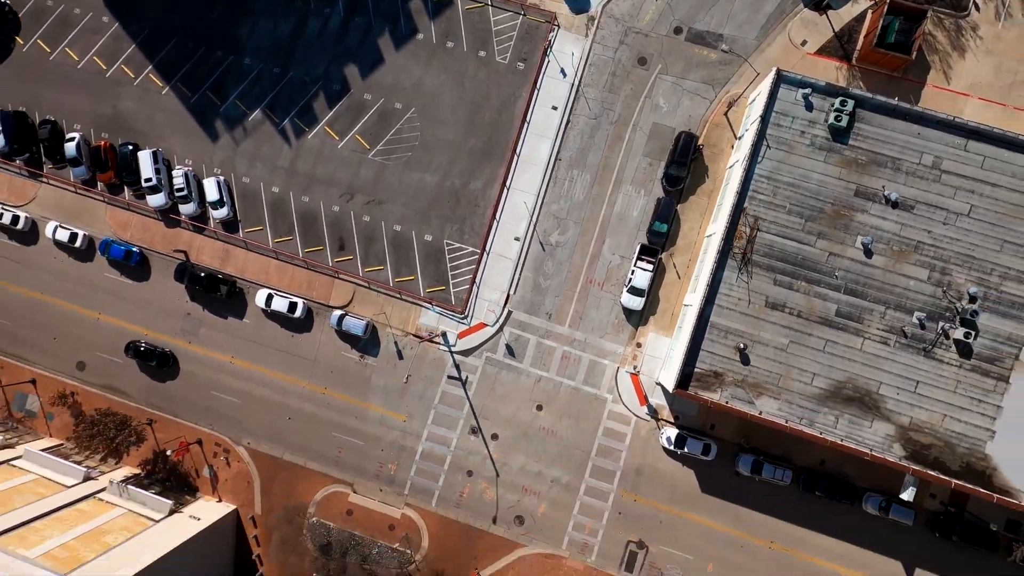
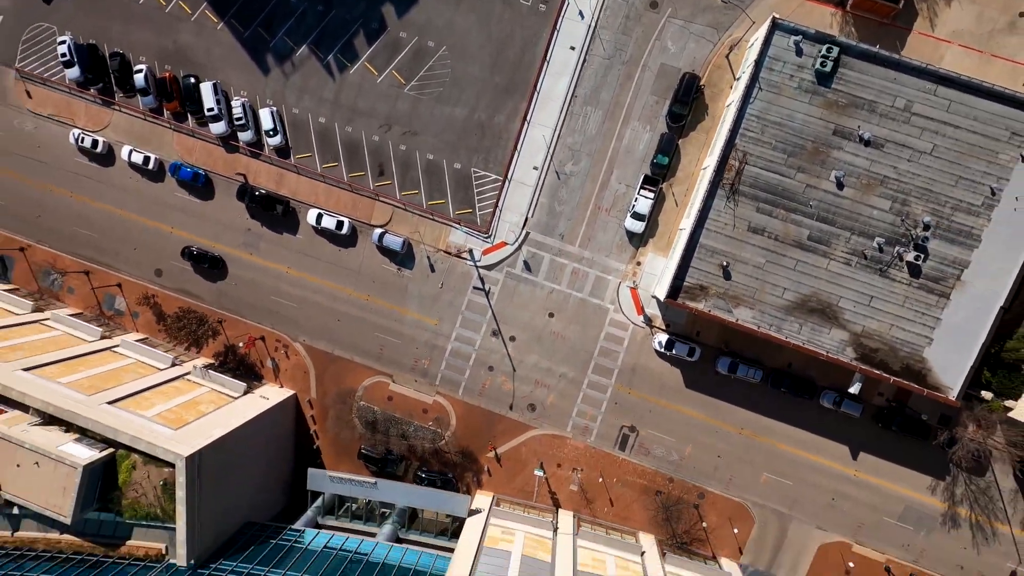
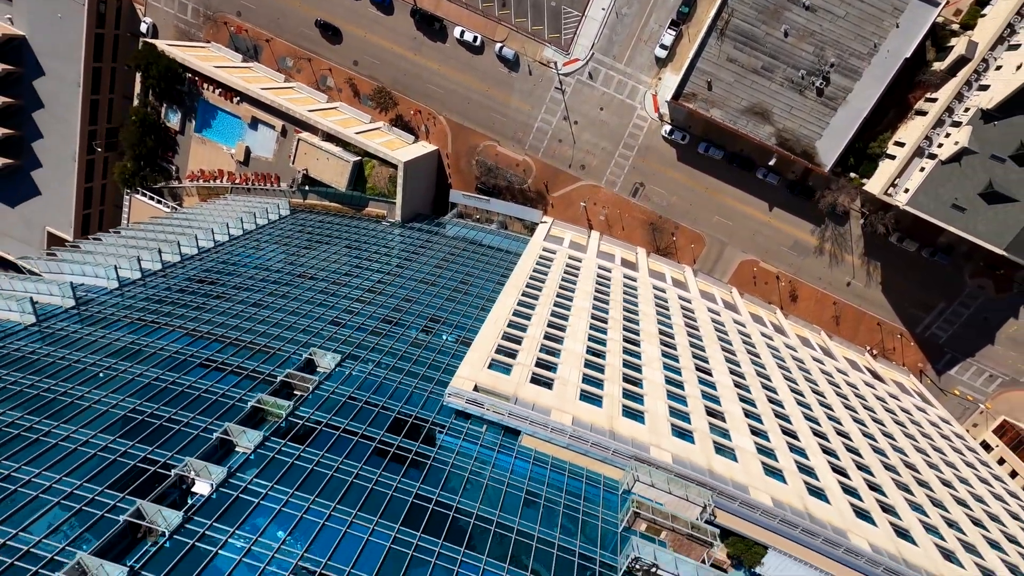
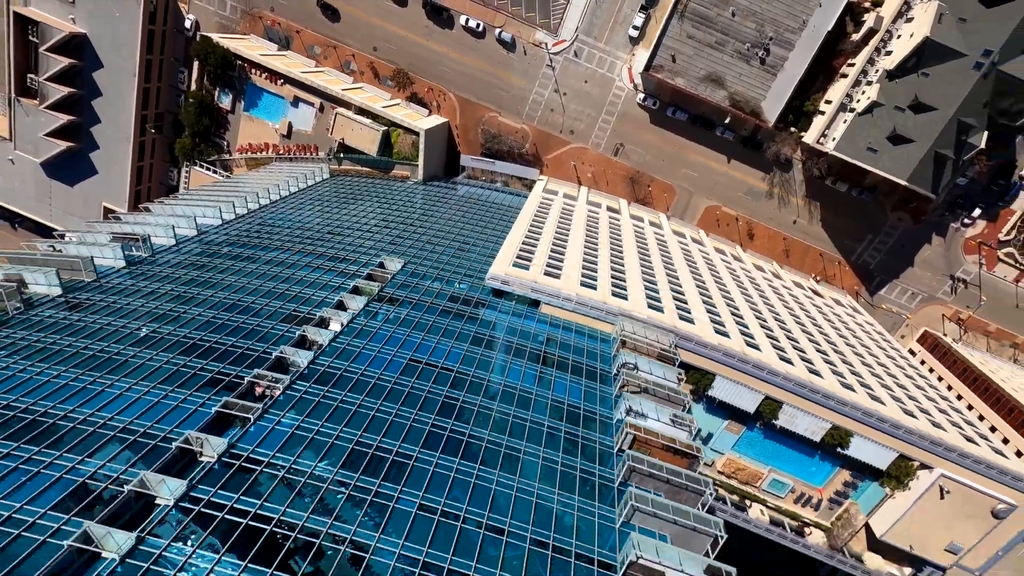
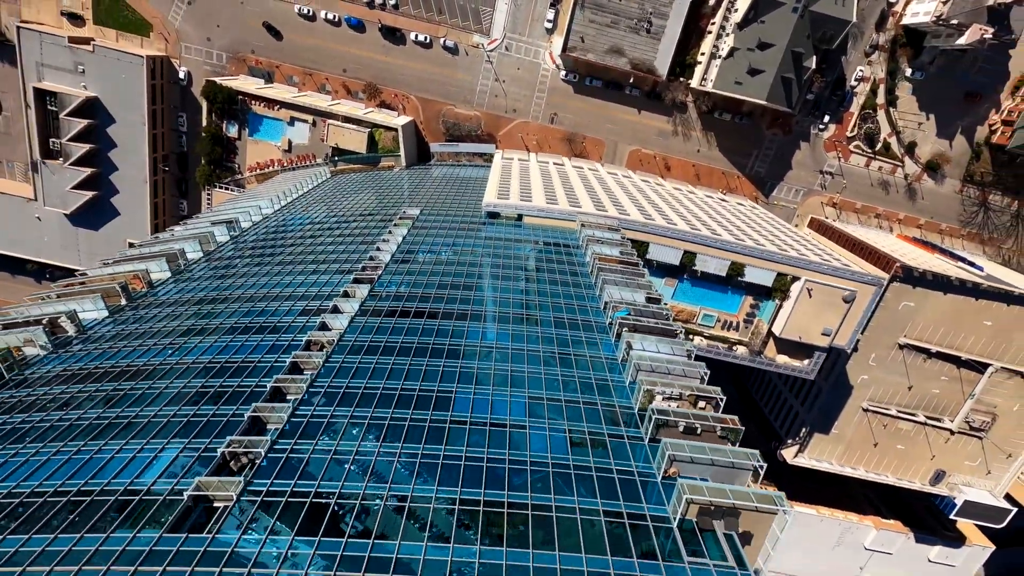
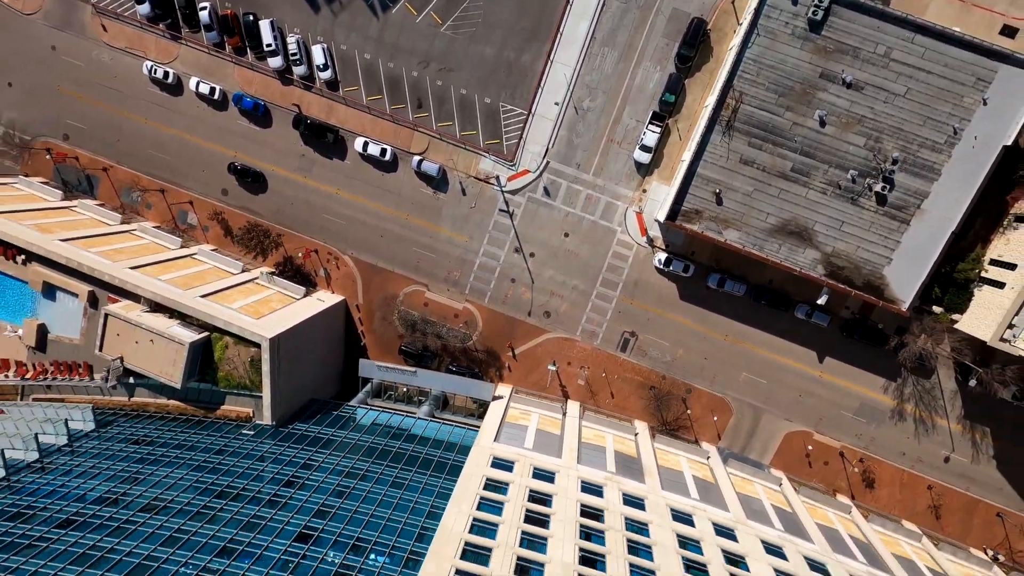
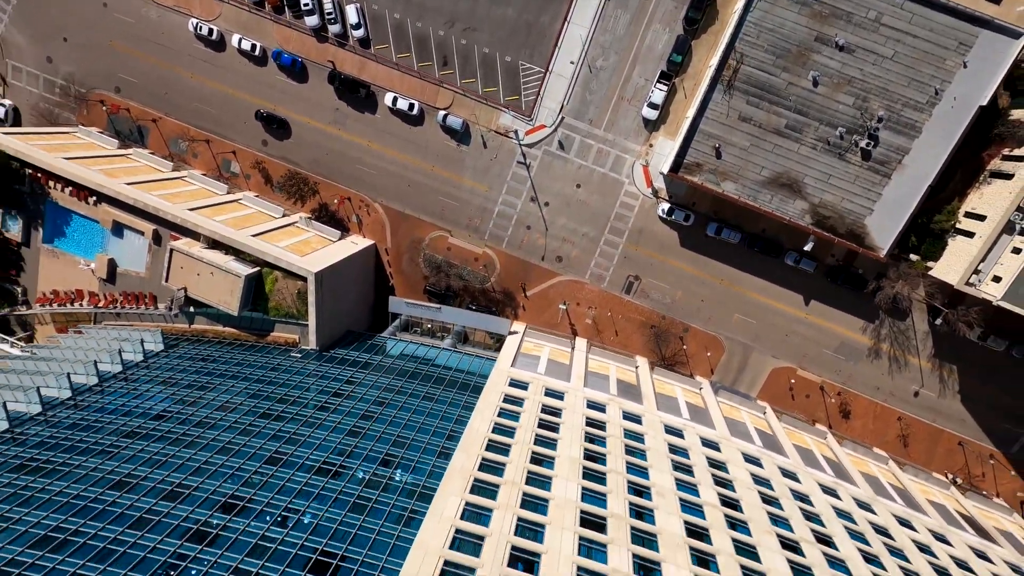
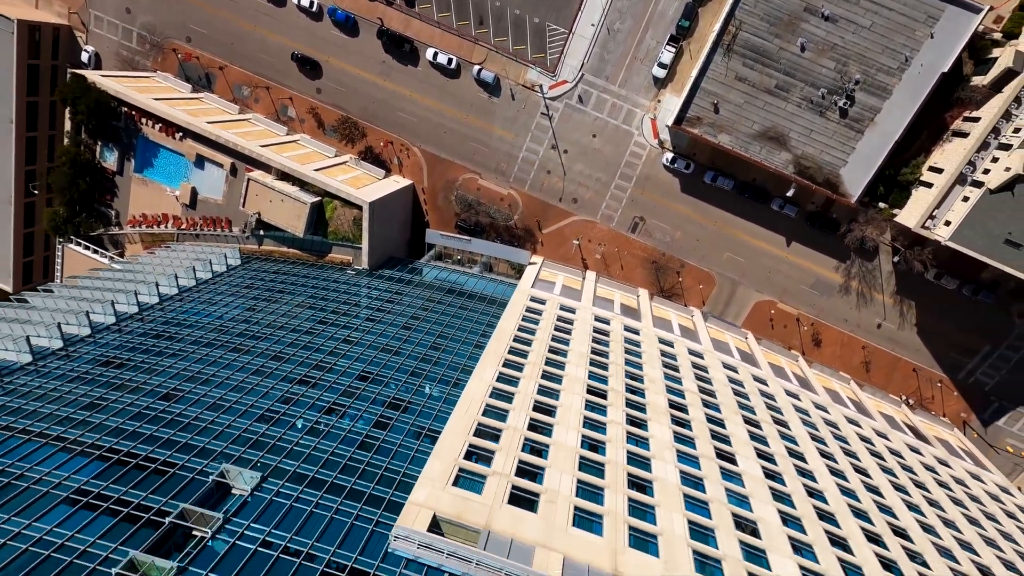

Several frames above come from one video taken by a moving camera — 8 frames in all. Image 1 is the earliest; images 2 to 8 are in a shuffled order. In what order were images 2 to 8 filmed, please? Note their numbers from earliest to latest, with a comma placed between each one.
2, 6, 7, 8, 3, 4, 5
